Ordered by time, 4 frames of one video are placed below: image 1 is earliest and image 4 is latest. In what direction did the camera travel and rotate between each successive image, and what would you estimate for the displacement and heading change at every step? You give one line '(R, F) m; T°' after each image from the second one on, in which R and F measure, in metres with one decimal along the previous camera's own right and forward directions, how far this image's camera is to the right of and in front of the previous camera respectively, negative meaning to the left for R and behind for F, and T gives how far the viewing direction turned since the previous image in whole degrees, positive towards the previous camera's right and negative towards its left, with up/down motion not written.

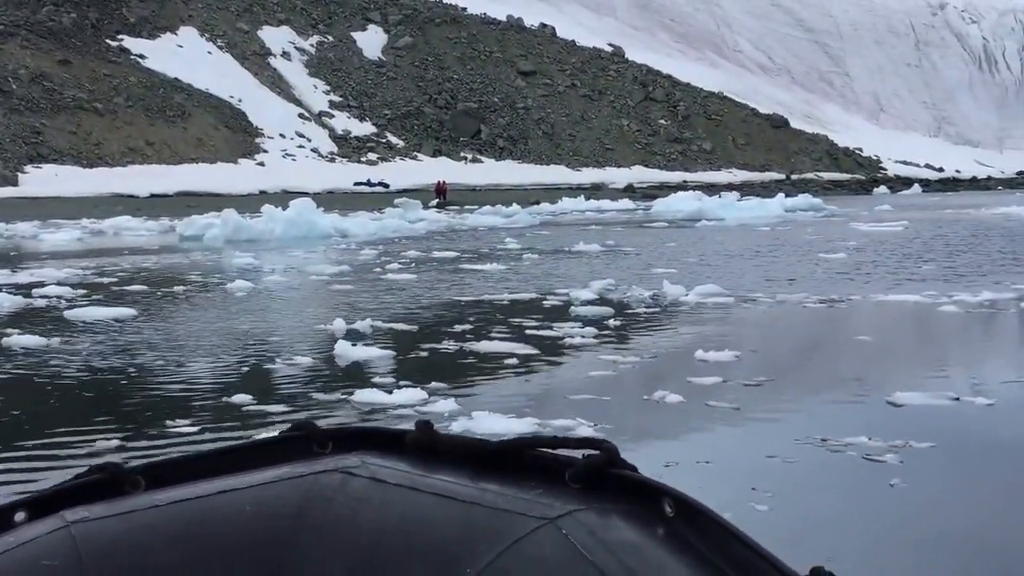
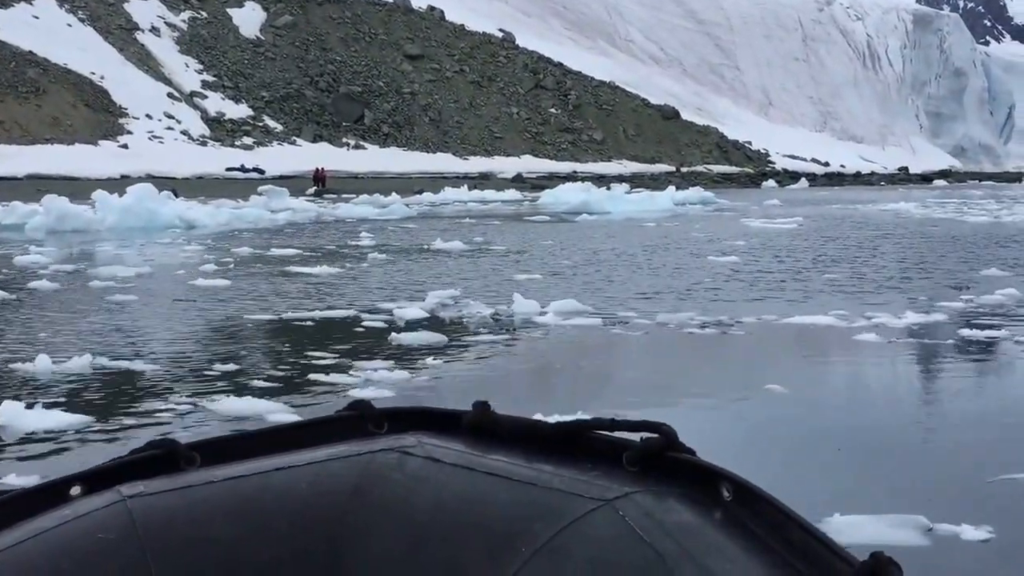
(+0.3, +1.2) m; +6°
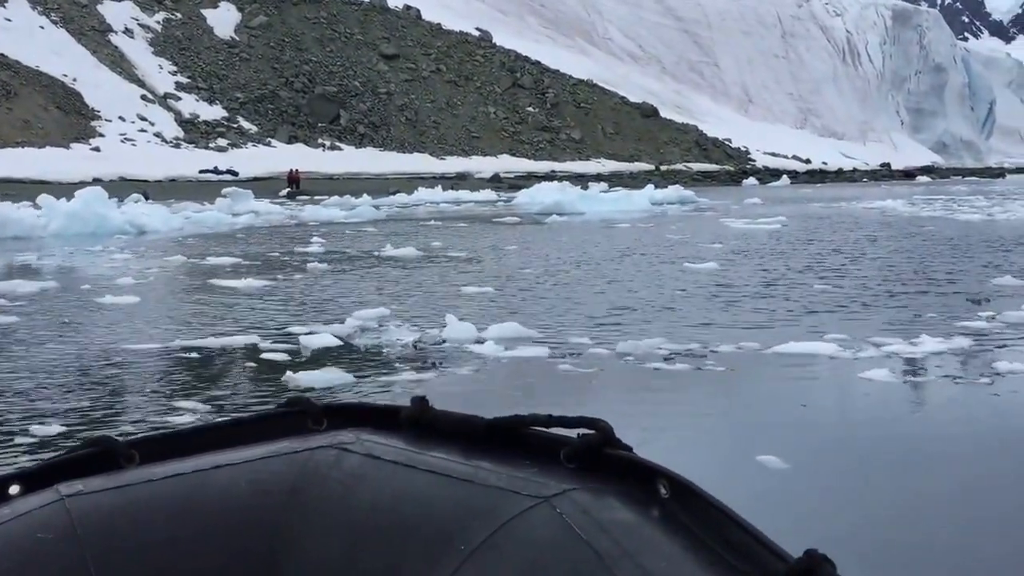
(+0.2, +0.6) m; +1°
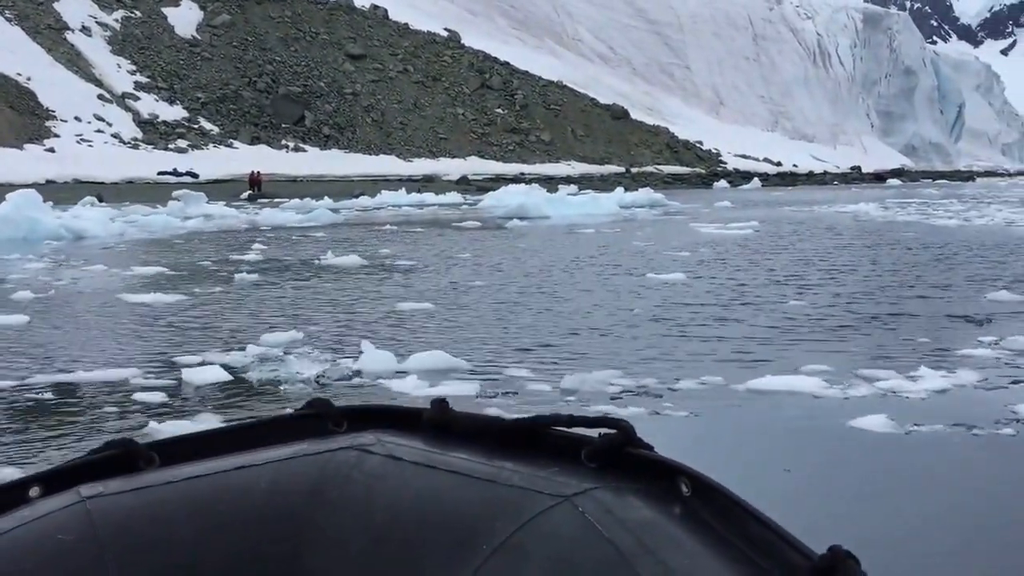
(+0.1, +0.6) m; +2°
